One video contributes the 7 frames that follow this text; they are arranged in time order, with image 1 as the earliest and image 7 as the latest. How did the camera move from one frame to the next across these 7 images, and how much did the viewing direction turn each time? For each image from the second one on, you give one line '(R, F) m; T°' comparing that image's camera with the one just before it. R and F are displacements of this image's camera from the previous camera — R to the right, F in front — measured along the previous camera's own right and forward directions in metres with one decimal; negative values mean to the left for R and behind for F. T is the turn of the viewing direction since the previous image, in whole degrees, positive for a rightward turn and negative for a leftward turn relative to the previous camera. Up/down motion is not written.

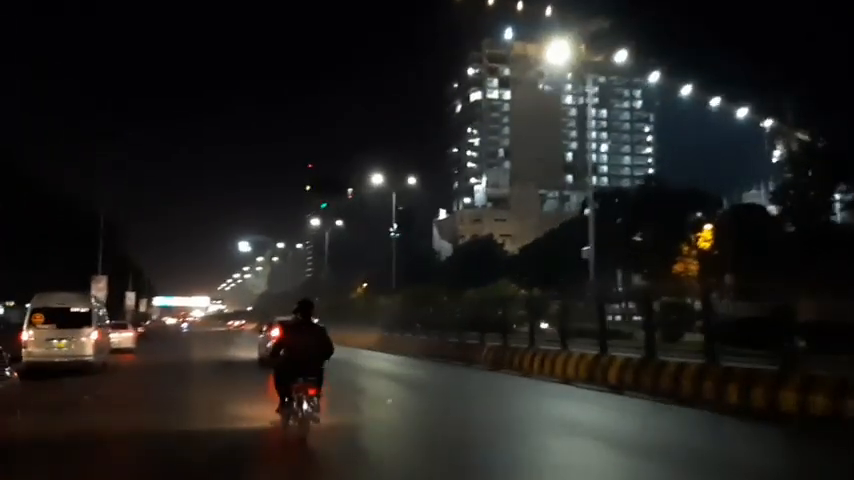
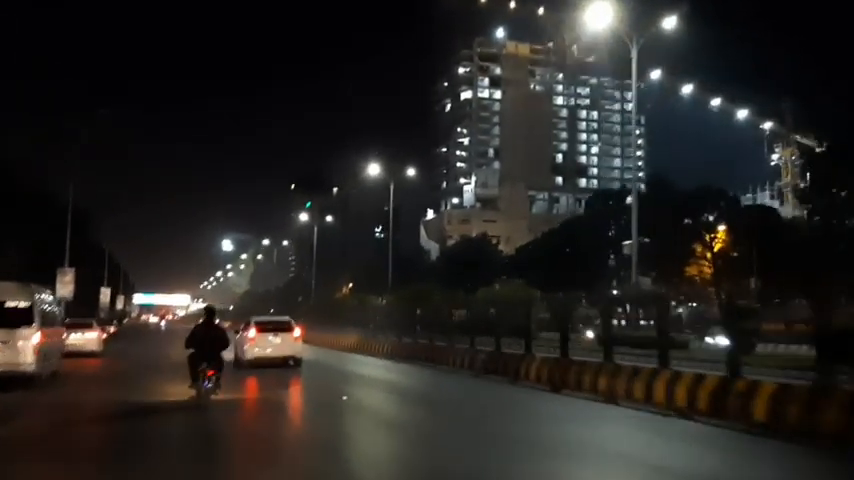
(-0.6, +2.5) m; +1°
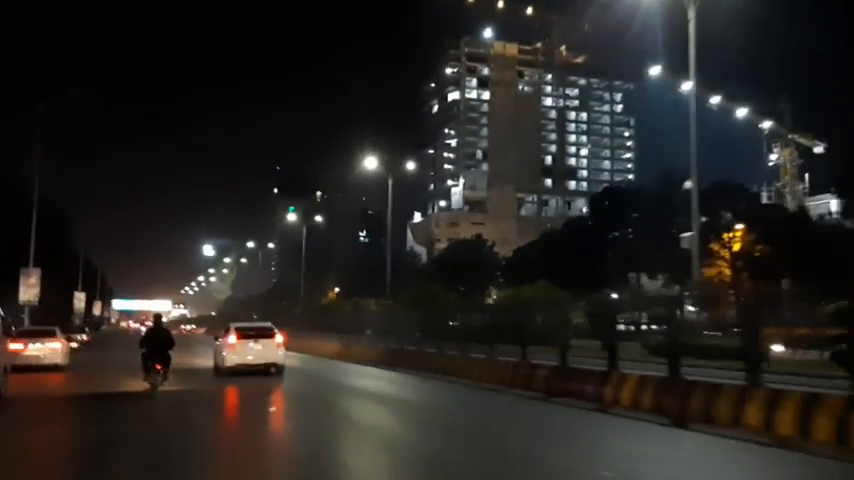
(-0.7, +2.4) m; +1°
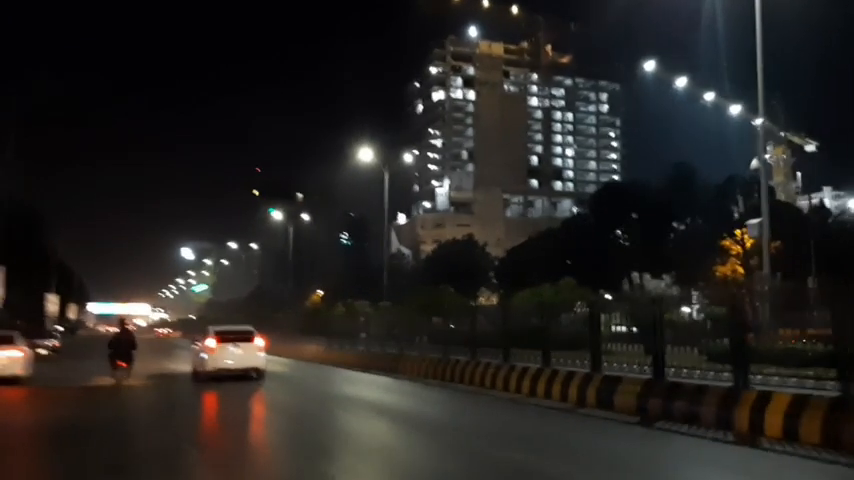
(-0.6, +1.9) m; +1°
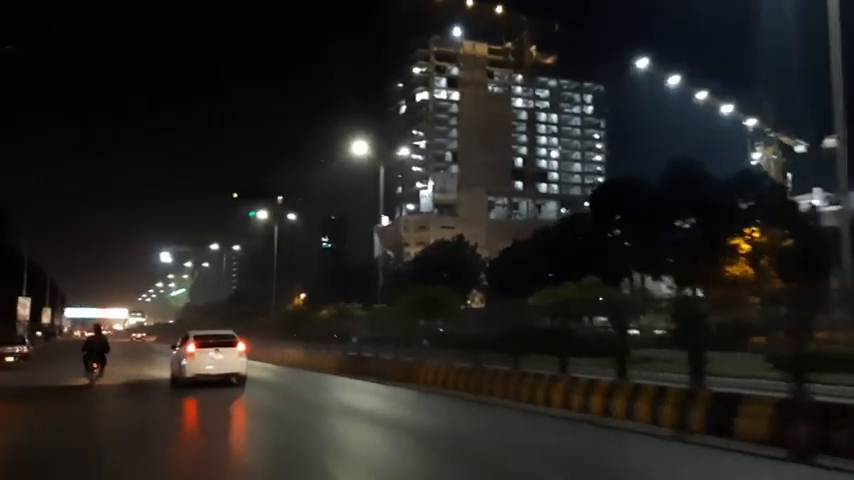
(-0.6, +1.6) m; +1°
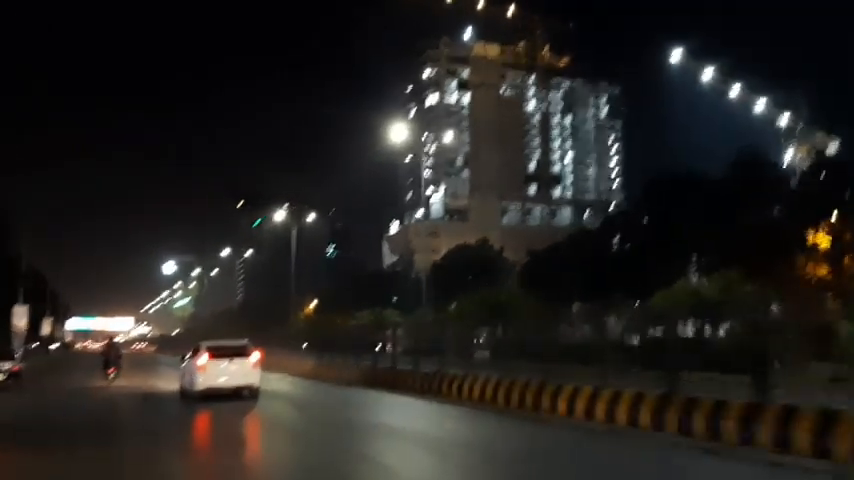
(-1.3, +3.1) m; 0°
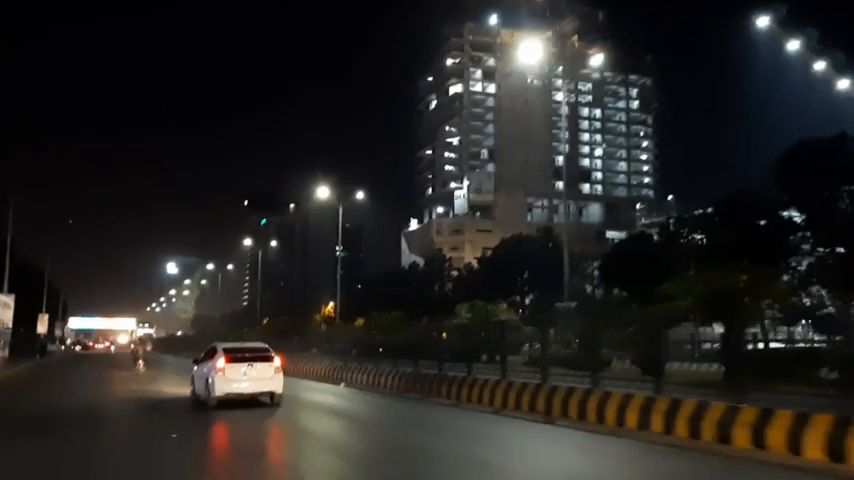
(-2.8, +6.7) m; 0°
